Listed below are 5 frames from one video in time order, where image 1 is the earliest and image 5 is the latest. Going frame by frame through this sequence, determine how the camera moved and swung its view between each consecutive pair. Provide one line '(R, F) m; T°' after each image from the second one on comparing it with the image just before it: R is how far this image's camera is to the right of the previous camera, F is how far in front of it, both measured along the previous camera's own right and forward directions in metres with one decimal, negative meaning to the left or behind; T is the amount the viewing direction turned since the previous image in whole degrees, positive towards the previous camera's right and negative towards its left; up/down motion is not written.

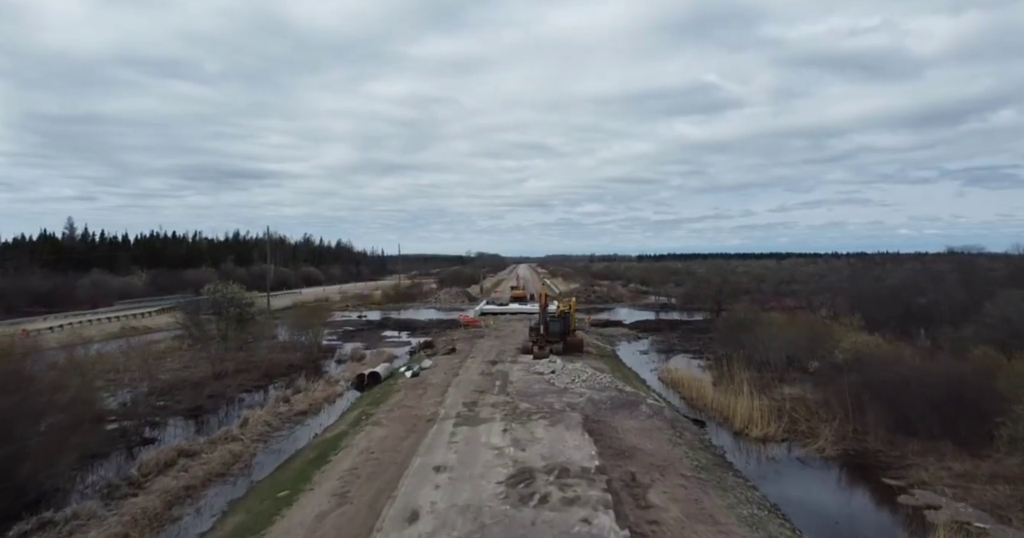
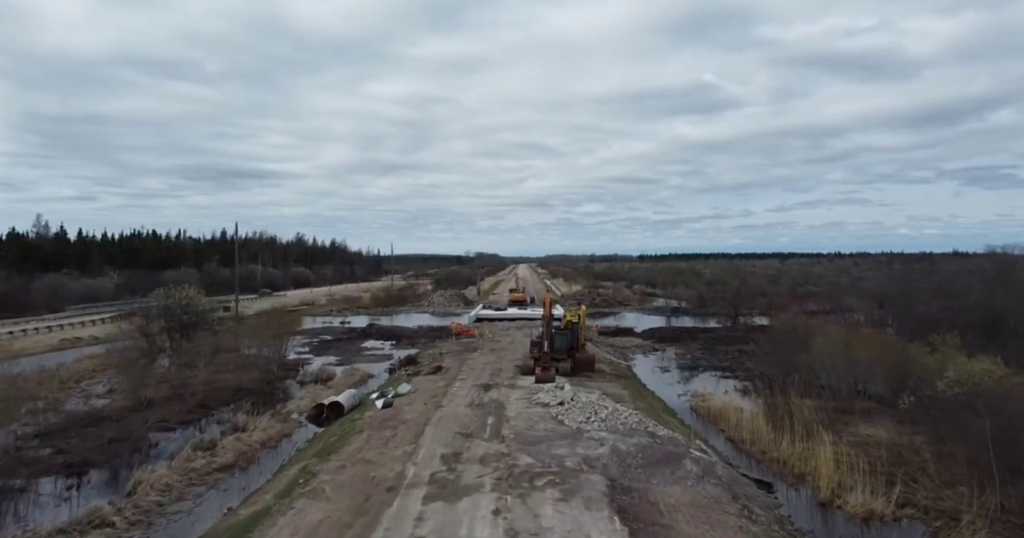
(+0.1, +4.0) m; 0°
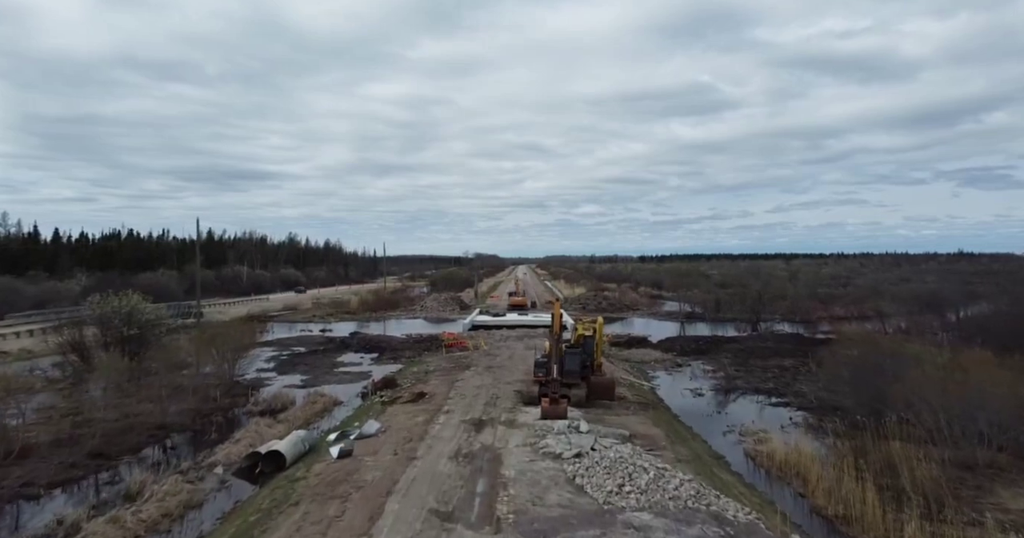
(0.0, +3.9) m; 0°
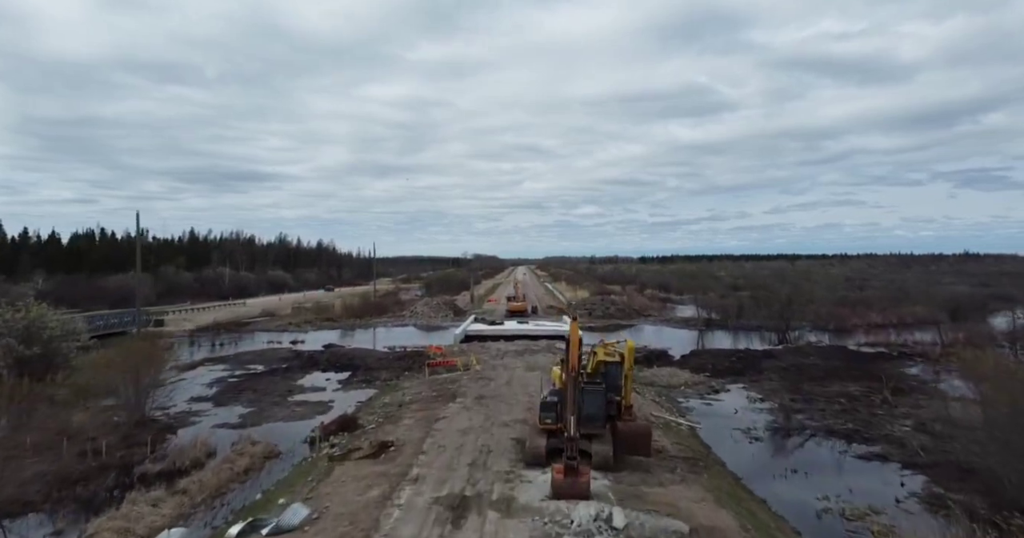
(0.0, +4.5) m; 0°
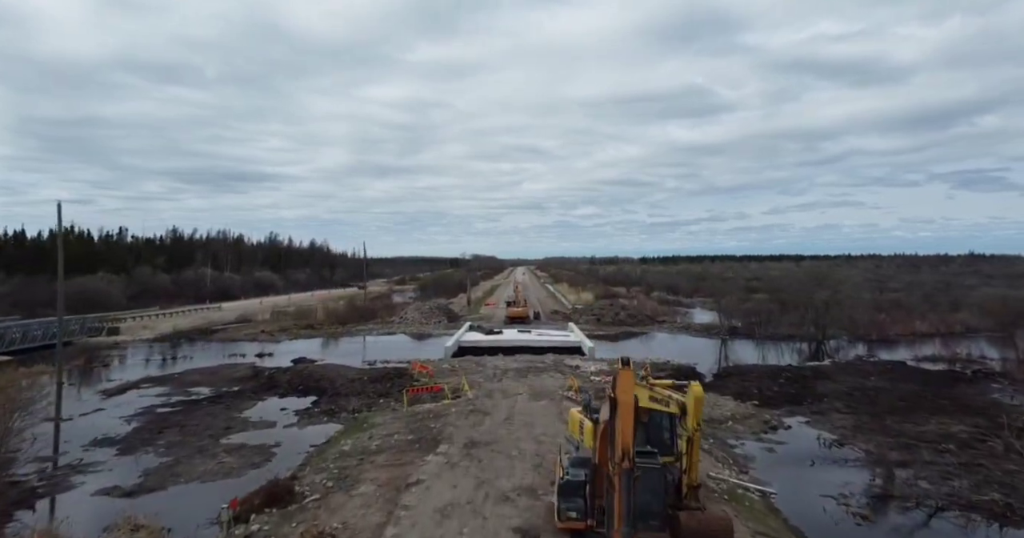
(0.0, +4.2) m; 0°
